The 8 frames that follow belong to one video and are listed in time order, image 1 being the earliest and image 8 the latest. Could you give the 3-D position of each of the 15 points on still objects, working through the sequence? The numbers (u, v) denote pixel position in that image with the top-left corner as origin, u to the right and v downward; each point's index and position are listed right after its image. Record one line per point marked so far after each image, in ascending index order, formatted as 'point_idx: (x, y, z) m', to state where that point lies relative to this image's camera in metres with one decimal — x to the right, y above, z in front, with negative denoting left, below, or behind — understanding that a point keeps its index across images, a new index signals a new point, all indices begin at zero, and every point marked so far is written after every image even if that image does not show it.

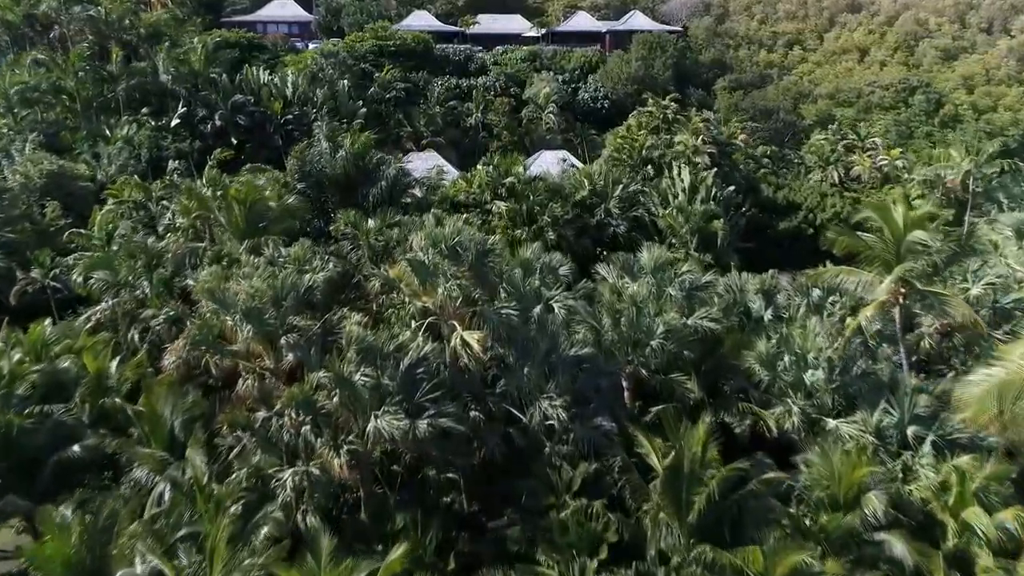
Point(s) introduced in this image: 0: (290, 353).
0: (-3.7, -1.1, +14.2) m
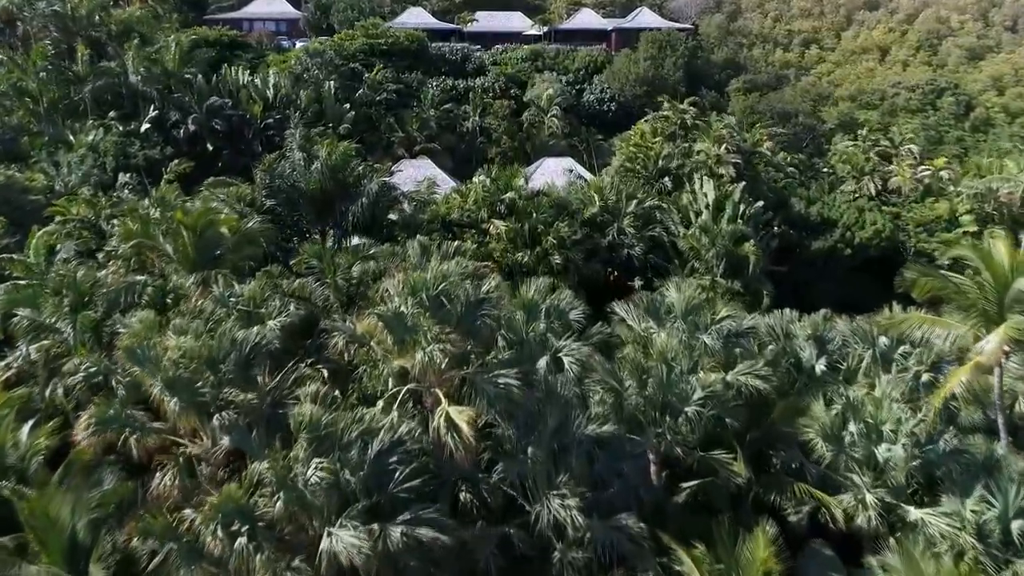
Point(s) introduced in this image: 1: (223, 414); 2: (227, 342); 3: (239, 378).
0: (-3.7, -1.9, +11.0) m
1: (-3.8, -1.7, +11.2) m
2: (-3.9, -0.8, +11.8) m
3: (-3.7, -1.2, +11.7) m
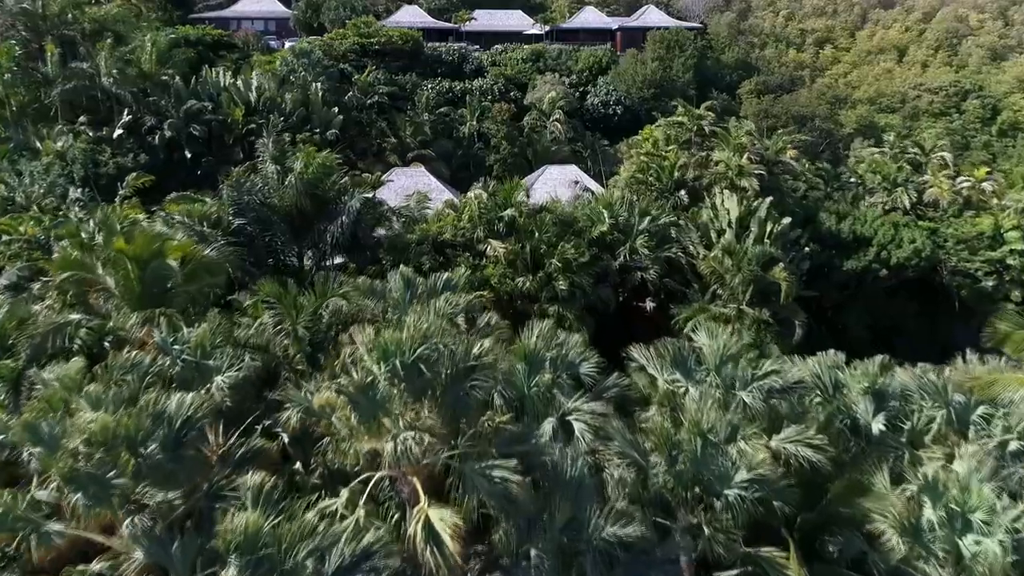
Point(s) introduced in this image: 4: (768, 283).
0: (-3.7, -2.5, +8.6) m
1: (-3.8, -2.3, +8.8) m
2: (-3.9, -1.4, +9.4) m
3: (-3.7, -1.9, +9.3) m
4: (+5.7, +0.1, +19.3) m
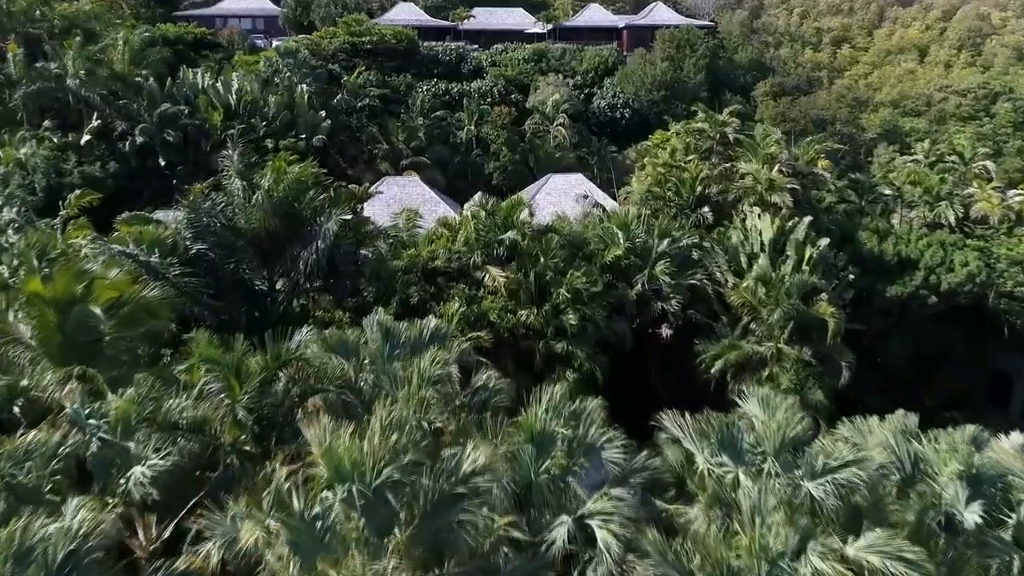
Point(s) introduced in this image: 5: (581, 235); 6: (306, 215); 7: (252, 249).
0: (-3.6, -3.2, +6.0) m
1: (-3.7, -3.0, +6.2) m
2: (-3.9, -2.1, +6.8) m
3: (-3.6, -2.5, +6.7) m
4: (+5.7, -0.6, +16.7) m
5: (+1.5, +1.1, +18.6) m
6: (-4.0, +1.4, +16.9) m
7: (-5.0, +0.8, +16.7) m
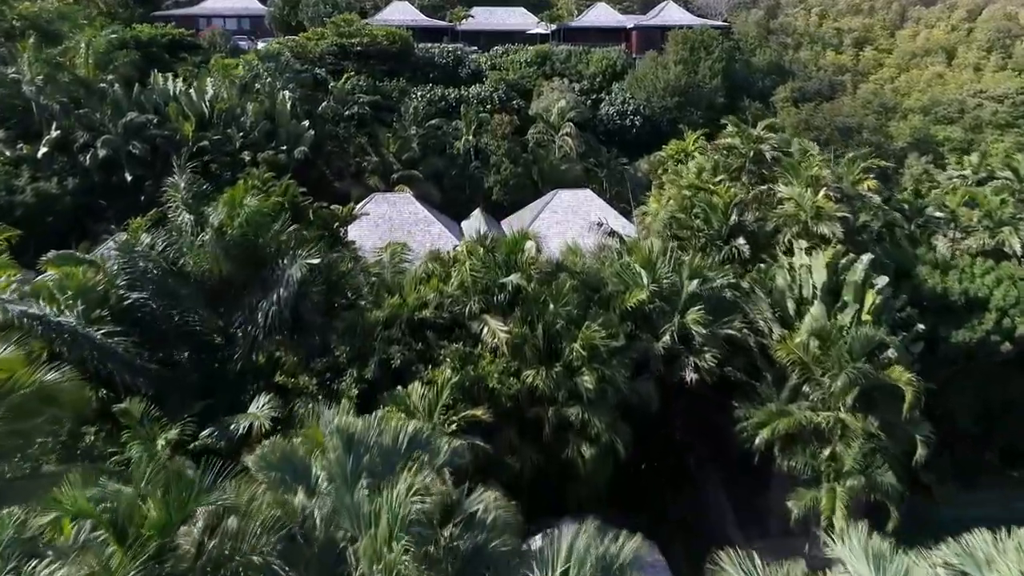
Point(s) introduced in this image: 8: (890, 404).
0: (-3.6, -4.1, +3.1) m
1: (-3.7, -3.9, +3.3) m
2: (-3.8, -3.0, +3.9) m
3: (-3.6, -3.4, +3.8) m
4: (+5.8, -1.5, +13.8) m
5: (+1.6, +0.2, +15.7) m
6: (-3.9, +0.5, +14.0) m
7: (-4.9, -0.1, +13.8) m
8: (+6.0, -1.9, +14.0) m
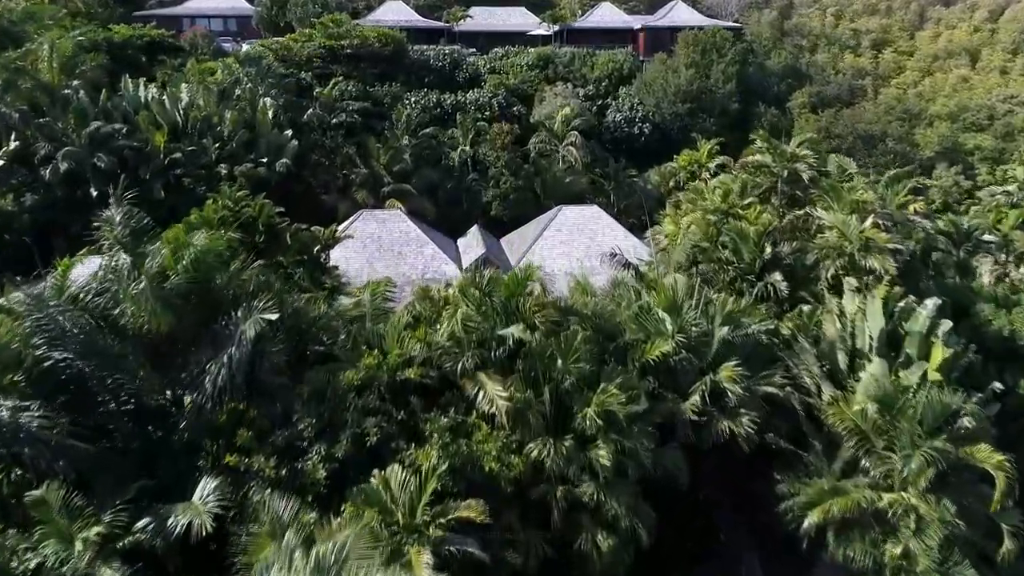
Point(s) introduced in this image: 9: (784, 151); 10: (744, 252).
0: (-3.6, -4.9, +0.8) m
1: (-3.7, -4.6, +0.9) m
2: (-3.8, -3.7, +1.6) m
3: (-3.6, -4.2, +1.4) m
4: (+5.8, -2.2, +11.5) m
5: (+1.6, -0.5, +13.4) m
6: (-3.9, -0.2, +11.6) m
7: (-4.9, -0.9, +11.5) m
8: (+6.1, -2.6, +11.6) m
9: (+5.5, +2.8, +17.7) m
10: (+4.1, +0.7, +15.4) m
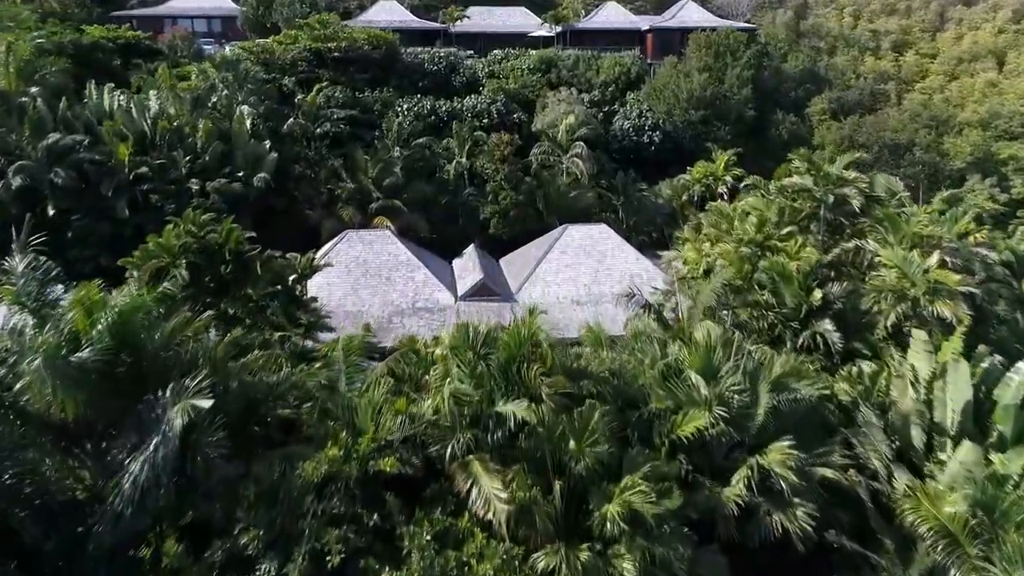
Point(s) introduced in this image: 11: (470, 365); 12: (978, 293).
0: (-3.5, -5.6, -1.6) m
1: (-3.6, -5.4, -1.4) m
2: (-3.8, -4.5, -0.8) m
3: (-3.5, -4.9, -0.9) m
4: (+5.8, -3.0, +9.1) m
5: (+1.6, -1.3, +11.0) m
6: (-3.9, -1.0, +9.2) m
7: (-4.9, -1.6, +9.1) m
8: (+6.1, -3.4, +9.3) m
9: (+5.5, +2.0, +15.3) m
10: (+4.2, -0.1, +13.0) m
11: (-0.5, -1.0, +10.4) m
12: (+6.8, -0.1, +12.9) m
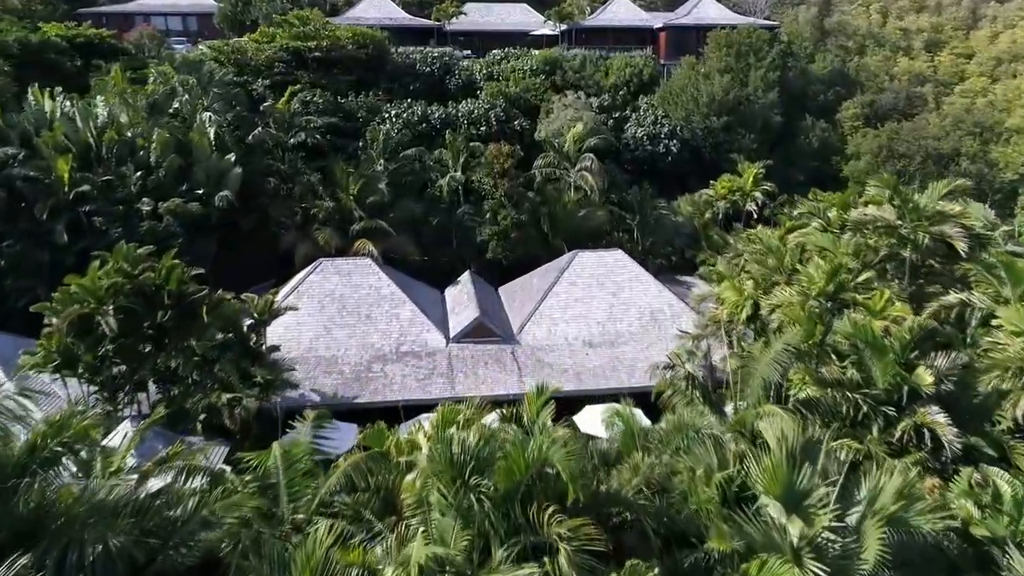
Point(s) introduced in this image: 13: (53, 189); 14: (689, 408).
0: (-3.5, -6.4, -4.8) m
1: (-3.6, -6.2, -4.7) m
2: (-3.7, -5.3, -4.0) m
3: (-3.5, -5.8, -4.2) m
4: (+5.9, -3.8, +5.9) m
5: (+1.6, -2.1, +7.8) m
6: (-3.9, -1.8, +6.0) m
7: (-4.9, -2.5, +5.8) m
8: (+6.1, -4.2, +6.0) m
9: (+5.6, +1.2, +12.1) m
10: (+4.2, -0.9, +9.8) m
11: (-0.5, -1.8, +7.2) m
12: (+6.9, -0.9, +9.7) m
13: (-10.5, +2.3, +19.9) m
14: (+2.1, -1.3, +10.5) m
